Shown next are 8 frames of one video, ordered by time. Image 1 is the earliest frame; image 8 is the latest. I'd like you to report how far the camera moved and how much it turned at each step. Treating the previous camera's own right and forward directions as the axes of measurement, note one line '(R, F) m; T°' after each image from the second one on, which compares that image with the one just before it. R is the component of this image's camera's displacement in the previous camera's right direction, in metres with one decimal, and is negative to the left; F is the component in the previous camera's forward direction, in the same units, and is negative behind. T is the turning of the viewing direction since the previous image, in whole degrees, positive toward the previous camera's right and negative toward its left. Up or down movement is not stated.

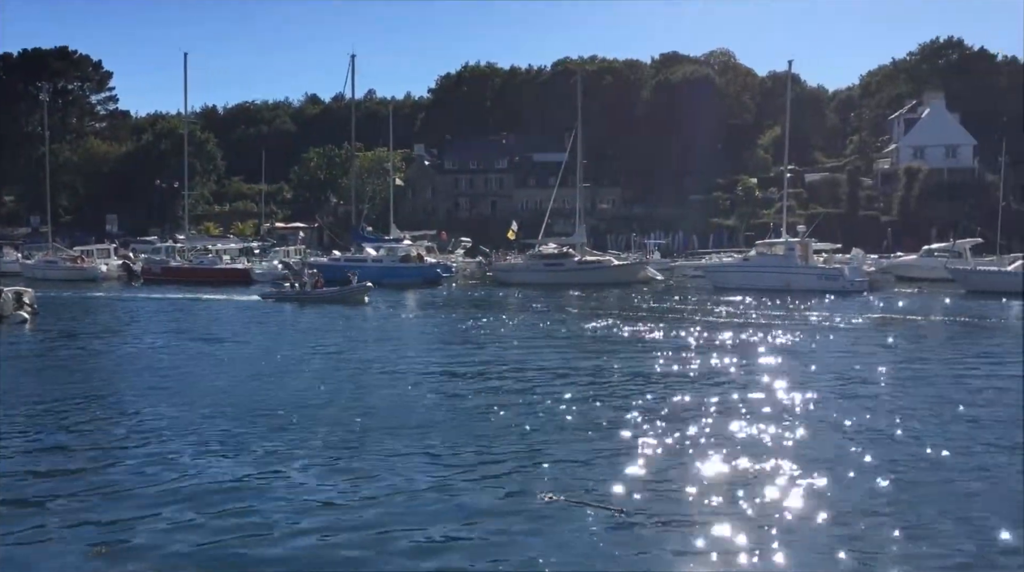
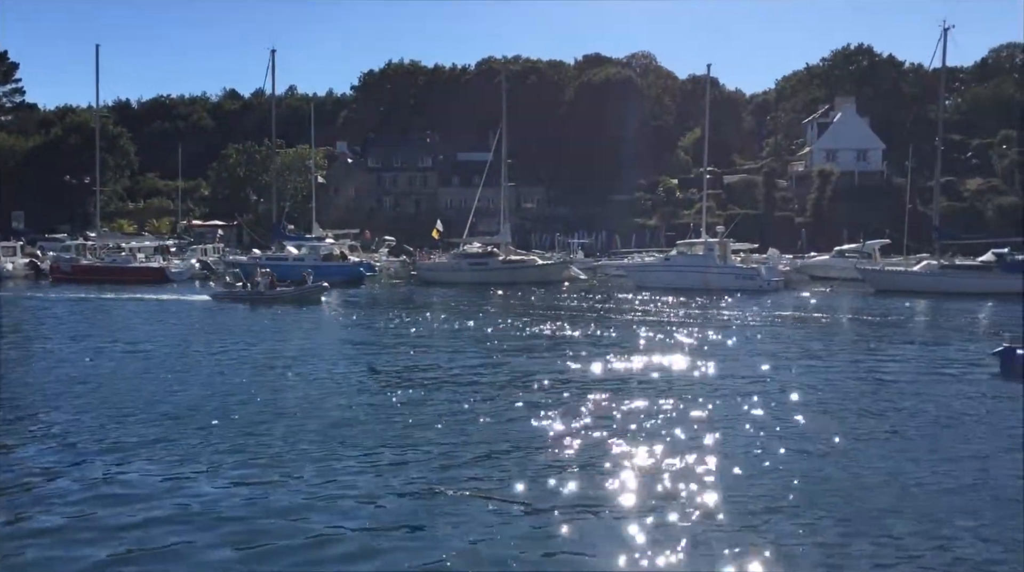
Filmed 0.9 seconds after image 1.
(-0.6, -0.1) m; +5°
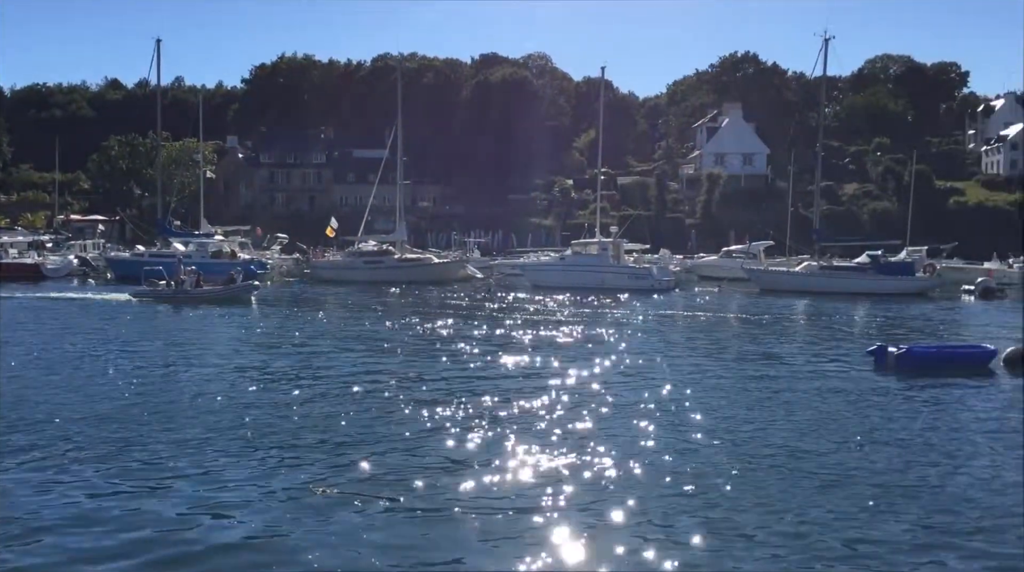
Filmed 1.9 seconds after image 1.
(-1.0, 0.0) m; +8°
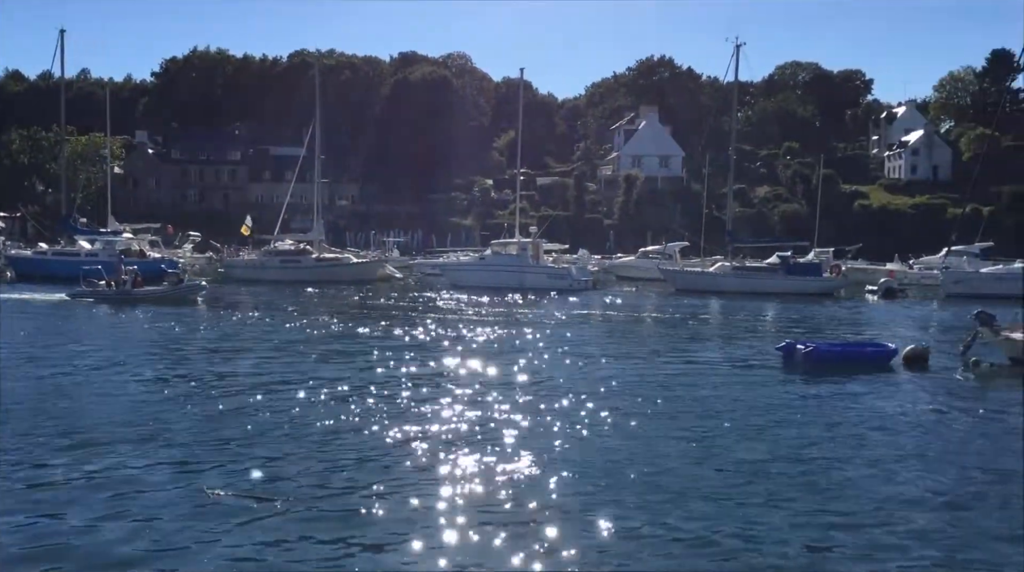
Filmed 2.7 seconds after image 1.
(-0.8, +0.1) m; +6°
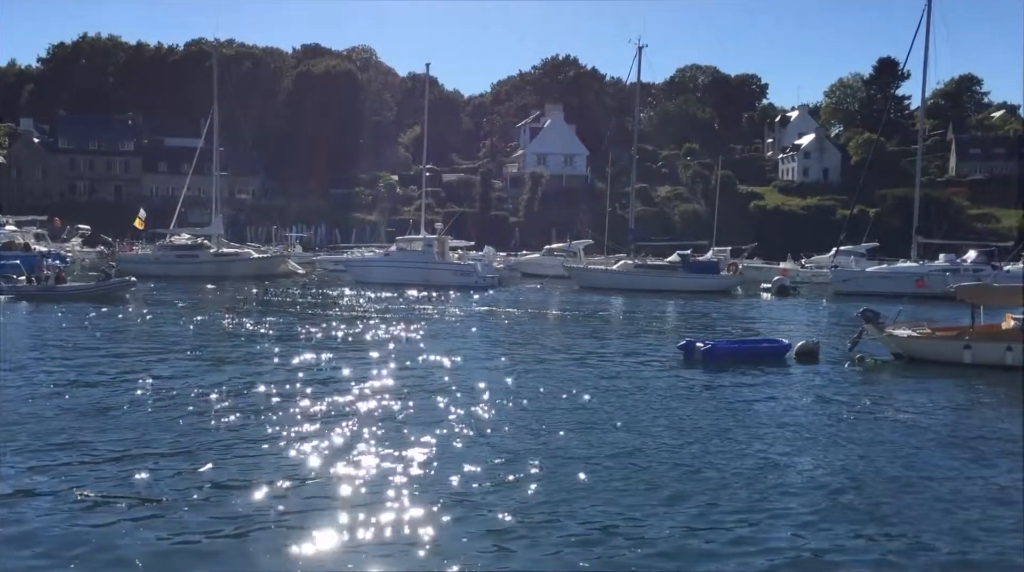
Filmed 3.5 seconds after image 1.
(-0.8, +0.2) m; +6°
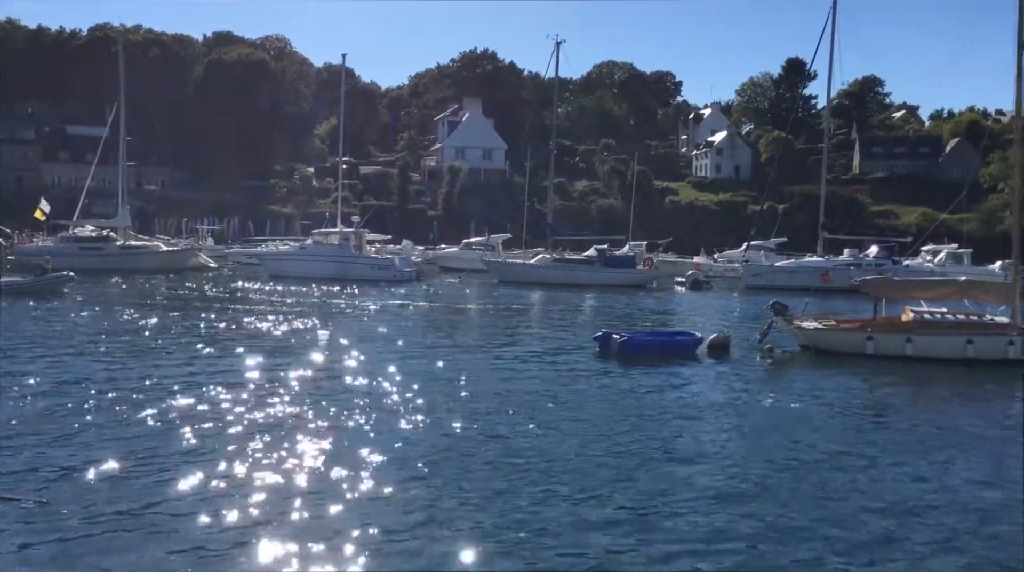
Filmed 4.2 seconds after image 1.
(0.0, -0.1) m; +4°
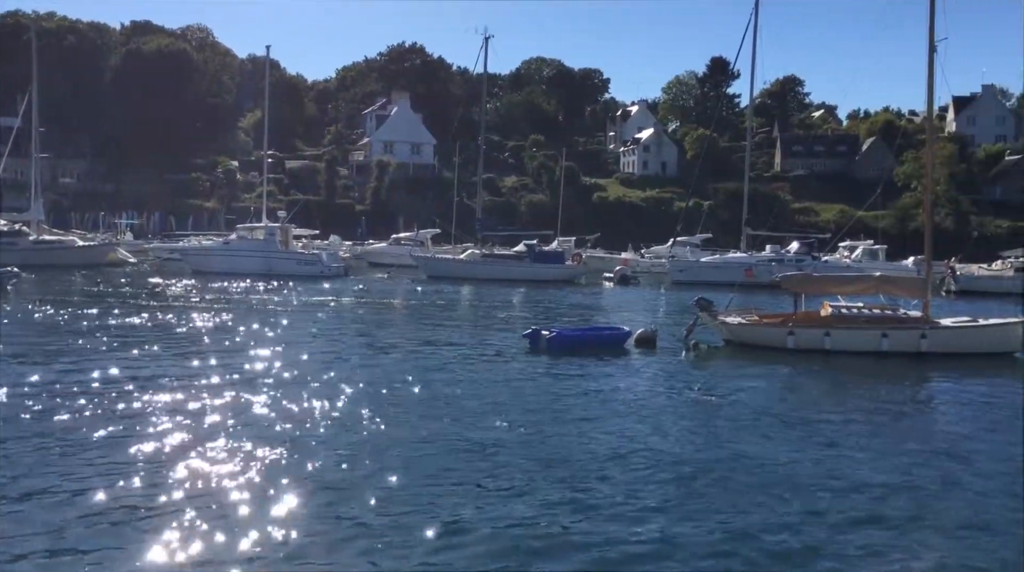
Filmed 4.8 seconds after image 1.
(0.0, -0.1) m; +4°
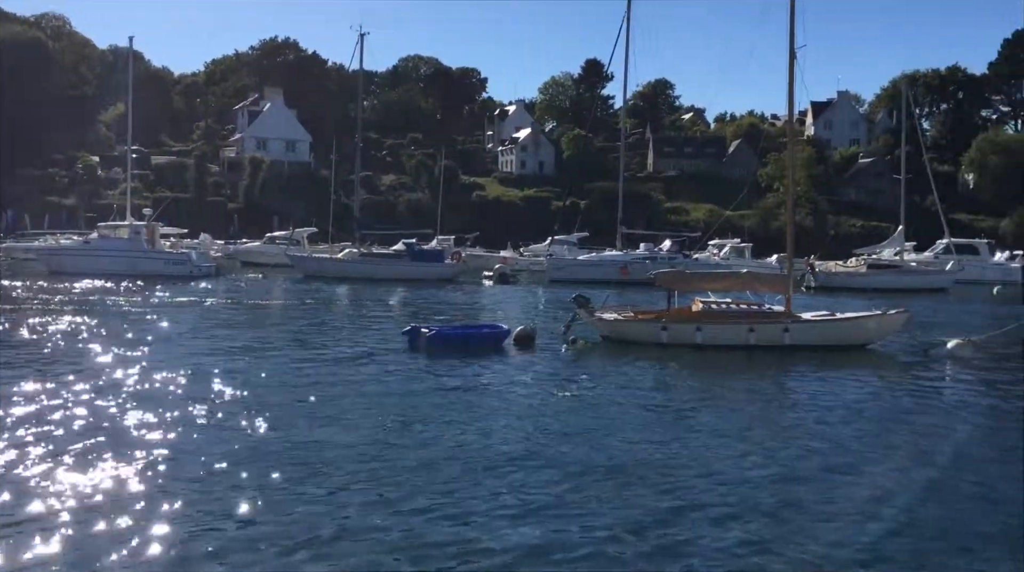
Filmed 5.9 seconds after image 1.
(-0.1, -0.1) m; +6°
